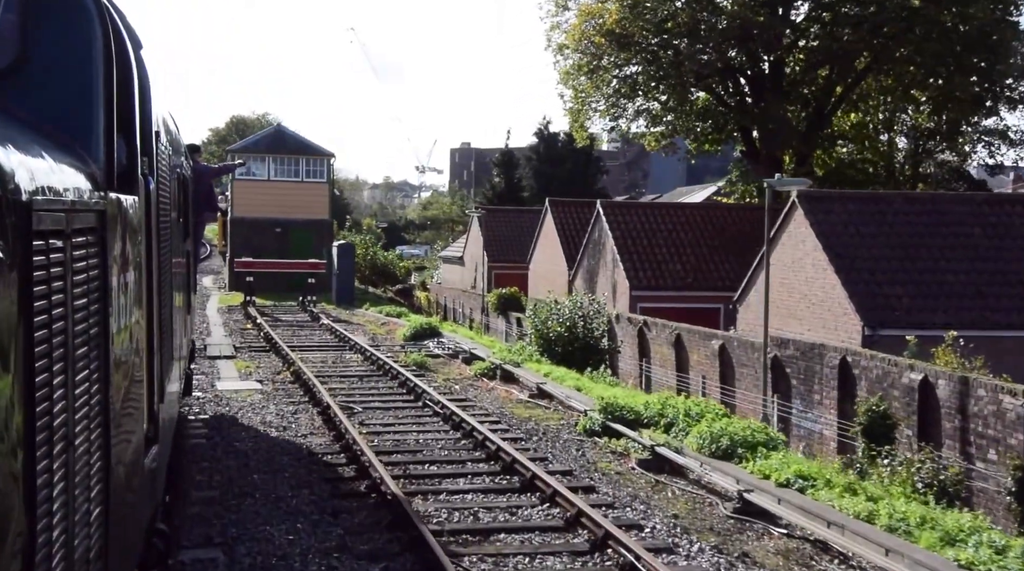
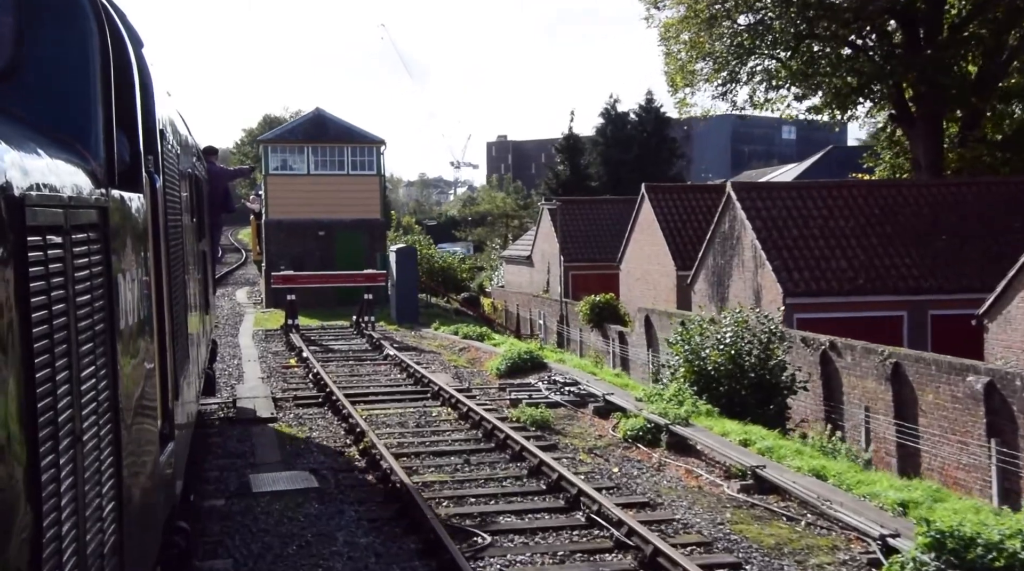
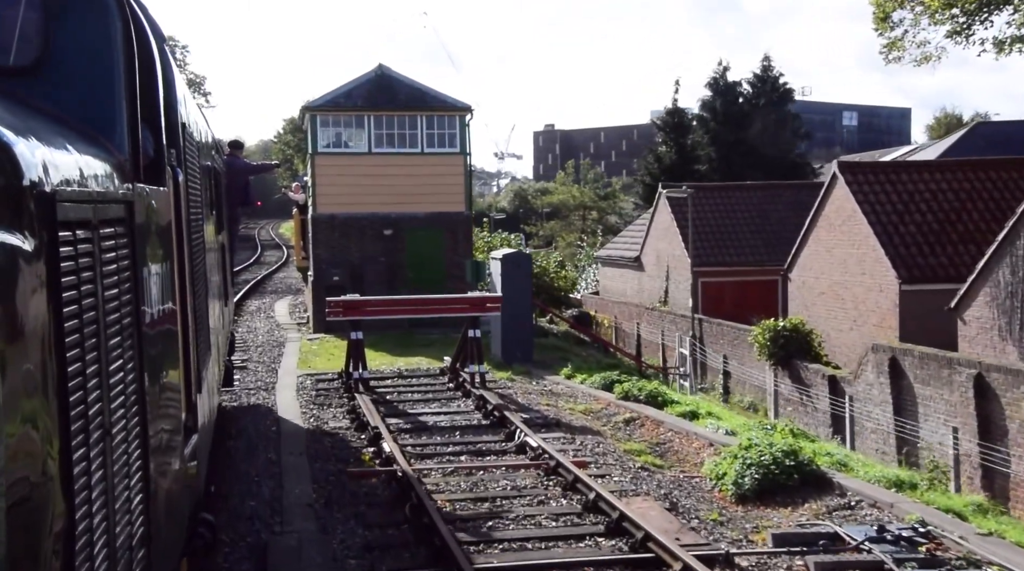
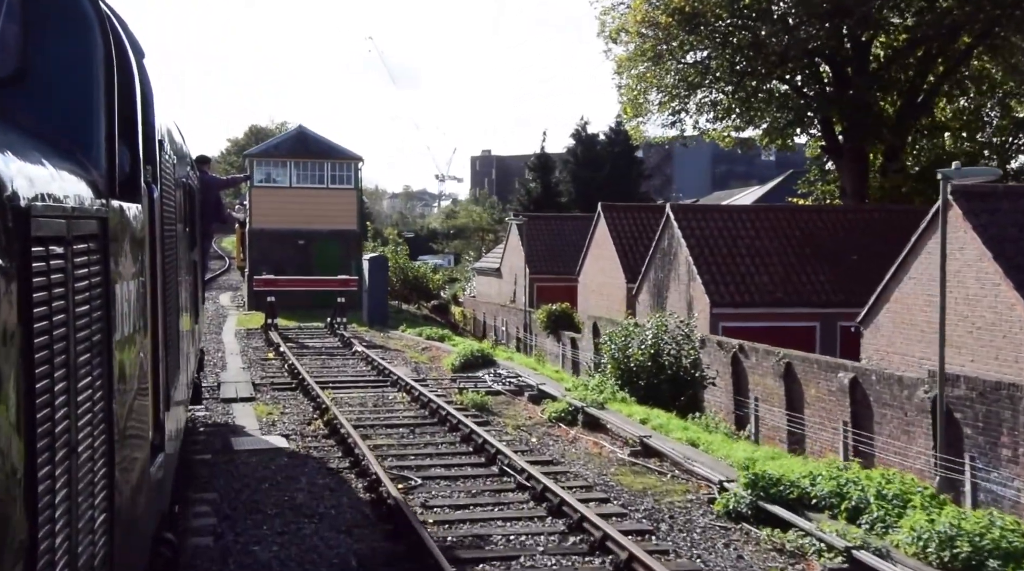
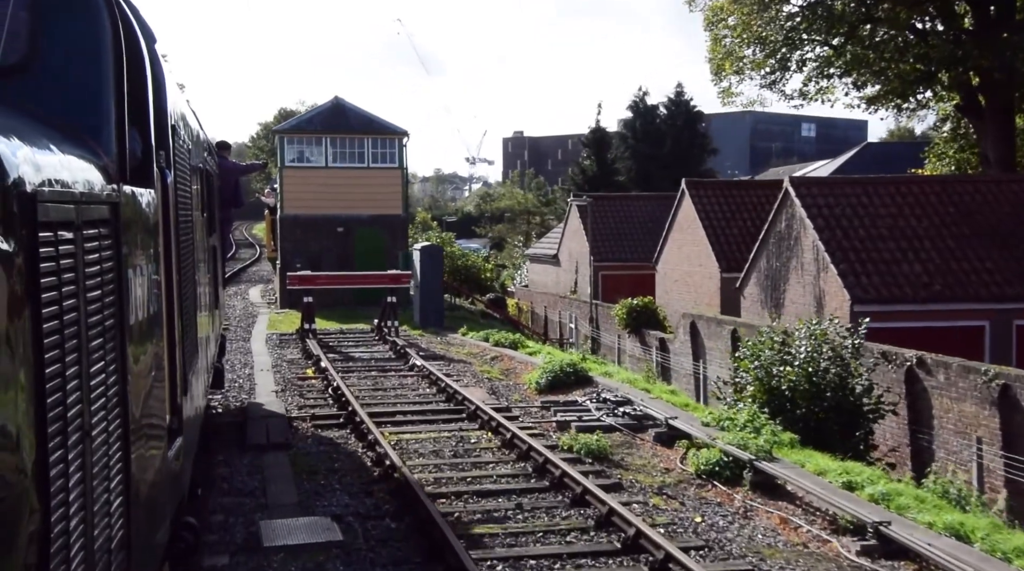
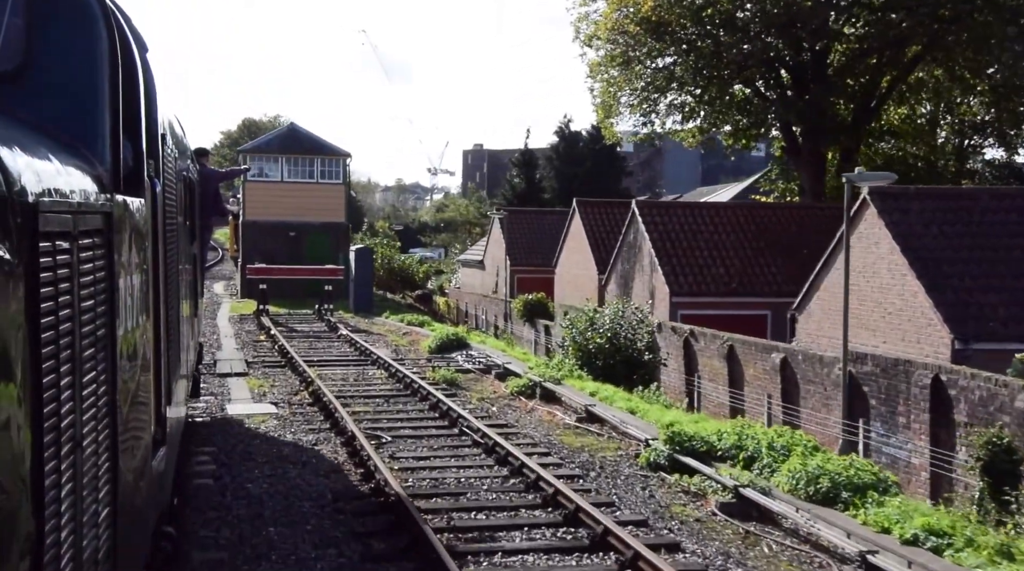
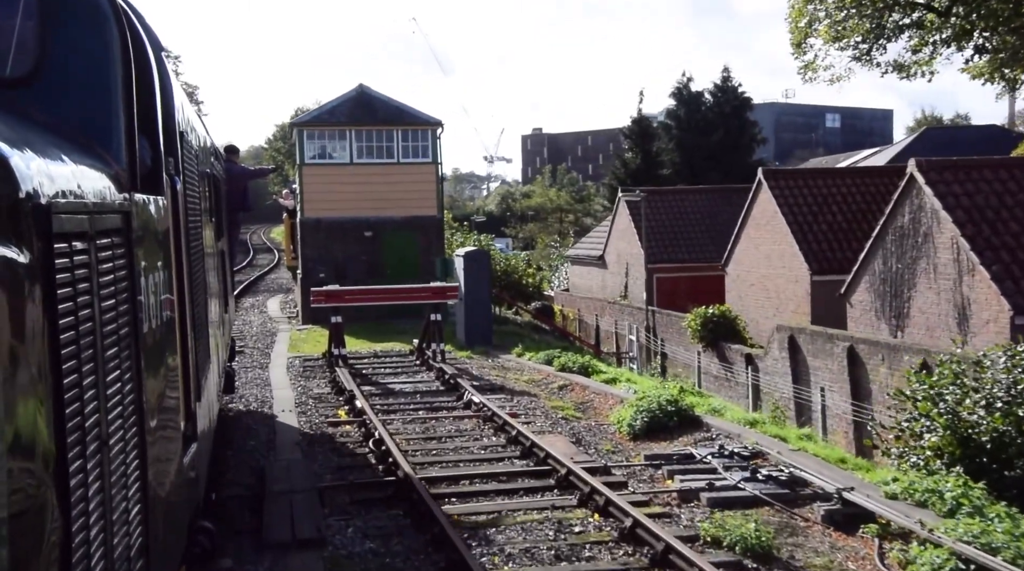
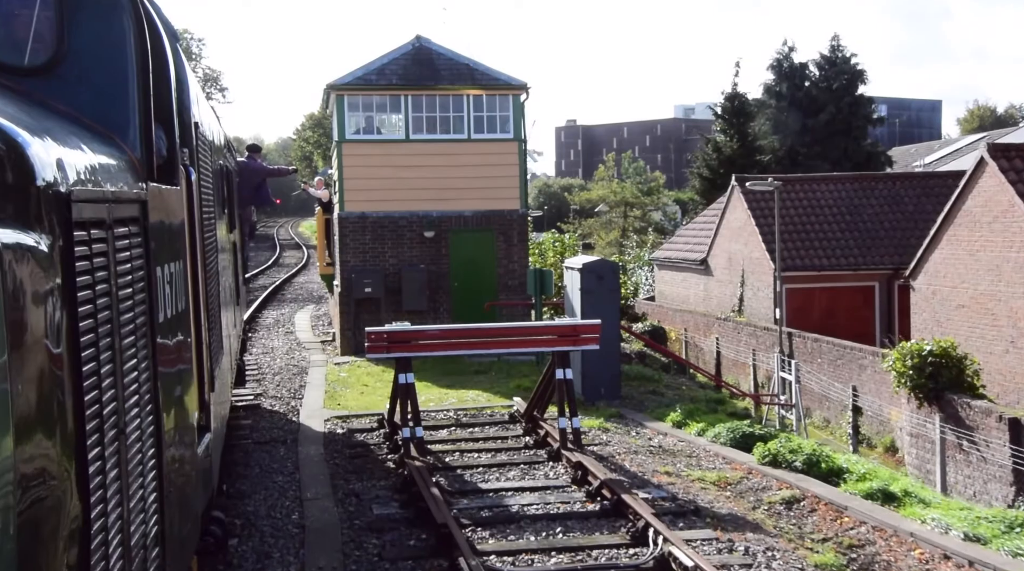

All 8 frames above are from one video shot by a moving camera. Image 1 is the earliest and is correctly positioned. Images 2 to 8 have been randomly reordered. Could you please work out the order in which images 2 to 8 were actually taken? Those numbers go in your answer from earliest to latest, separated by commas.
6, 4, 2, 5, 7, 3, 8
